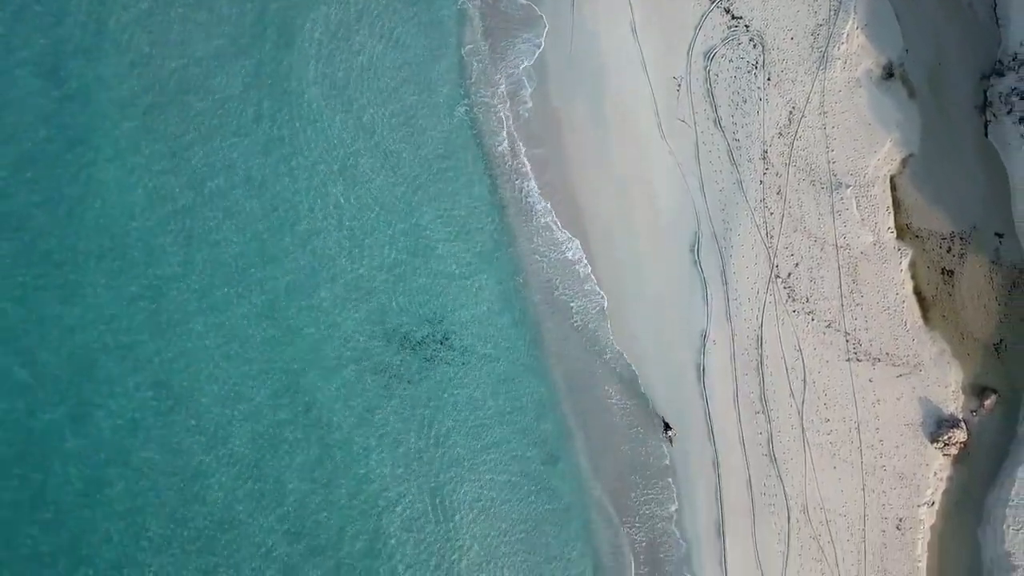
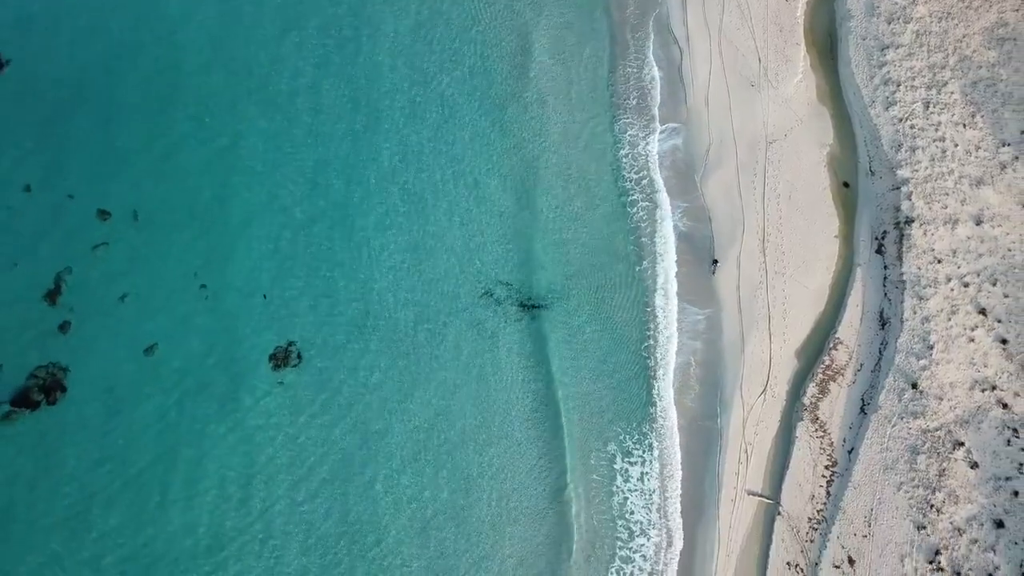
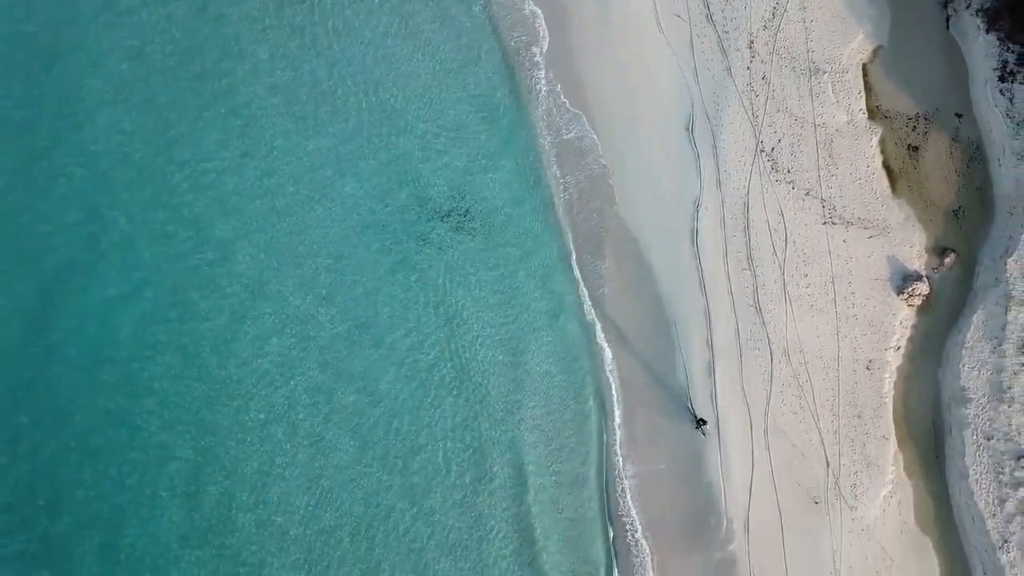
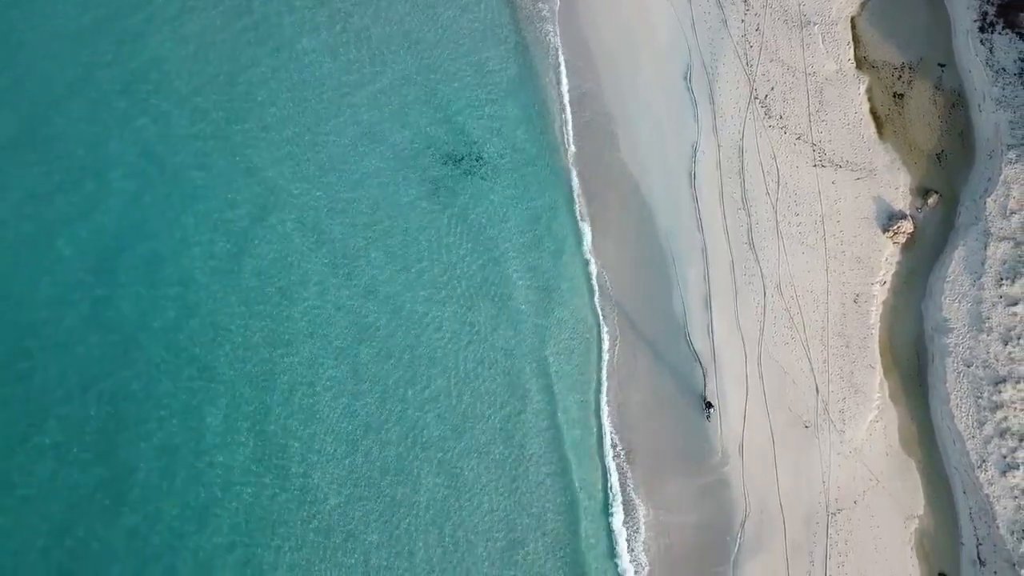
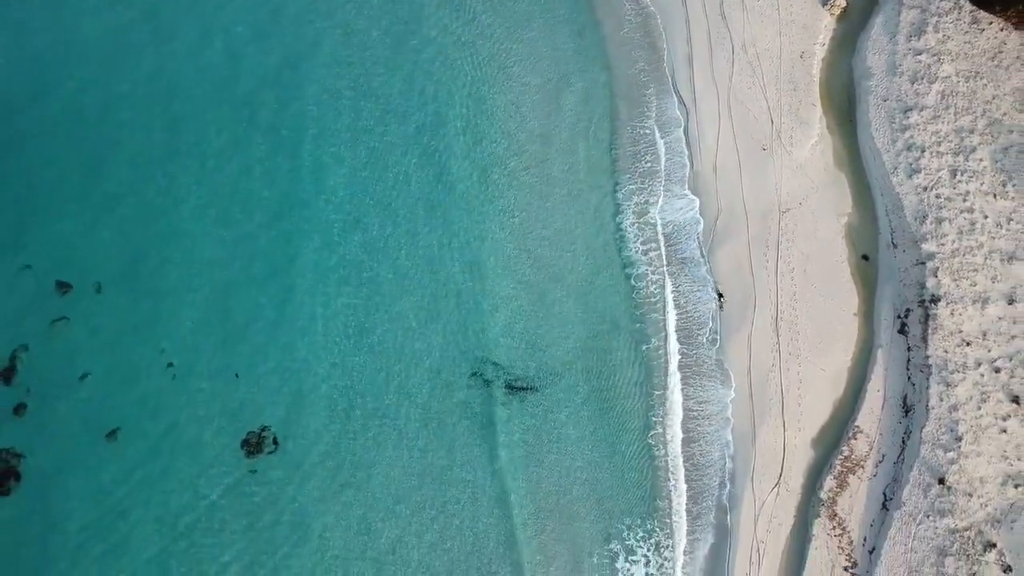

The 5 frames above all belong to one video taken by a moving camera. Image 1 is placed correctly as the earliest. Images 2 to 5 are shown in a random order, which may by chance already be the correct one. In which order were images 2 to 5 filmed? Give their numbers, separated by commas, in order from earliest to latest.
3, 4, 5, 2
